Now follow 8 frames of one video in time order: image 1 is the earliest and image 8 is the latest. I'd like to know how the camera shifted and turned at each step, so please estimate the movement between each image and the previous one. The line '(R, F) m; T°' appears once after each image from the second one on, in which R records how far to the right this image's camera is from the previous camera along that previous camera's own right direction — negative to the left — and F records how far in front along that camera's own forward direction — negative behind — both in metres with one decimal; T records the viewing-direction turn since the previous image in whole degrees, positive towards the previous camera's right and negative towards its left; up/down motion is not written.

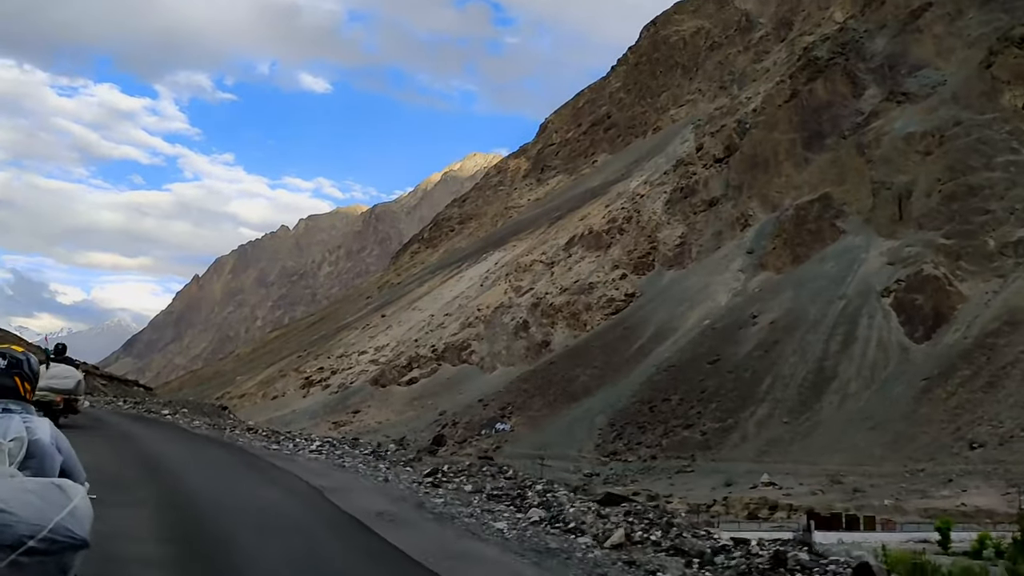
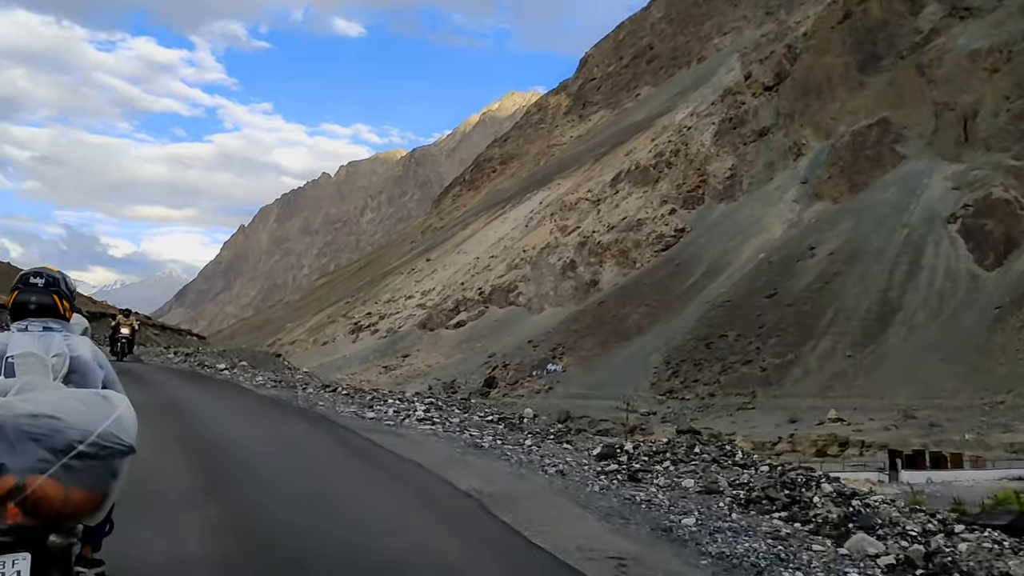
(-0.3, +0.7) m; -3°
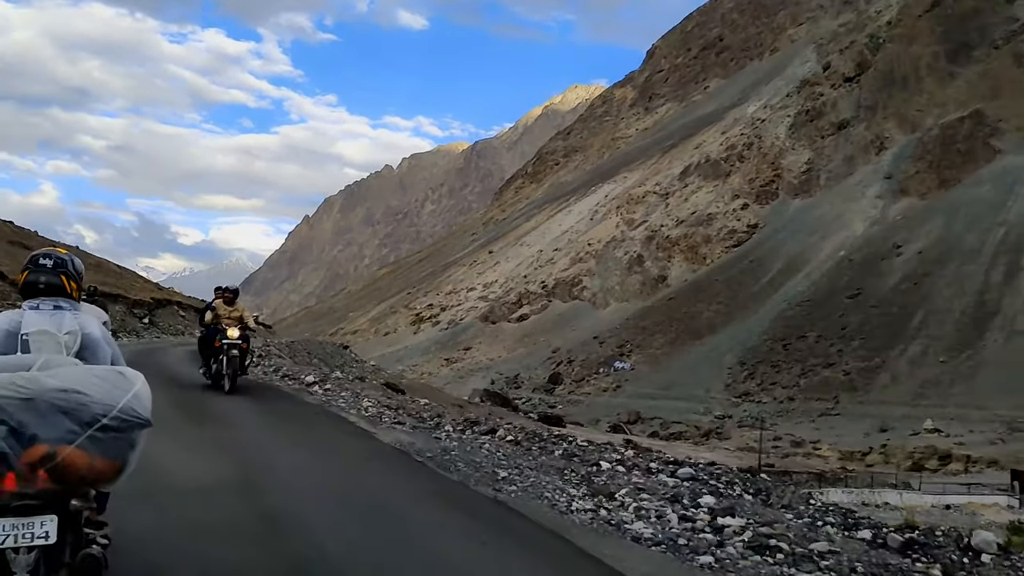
(-0.4, +0.9) m; -4°
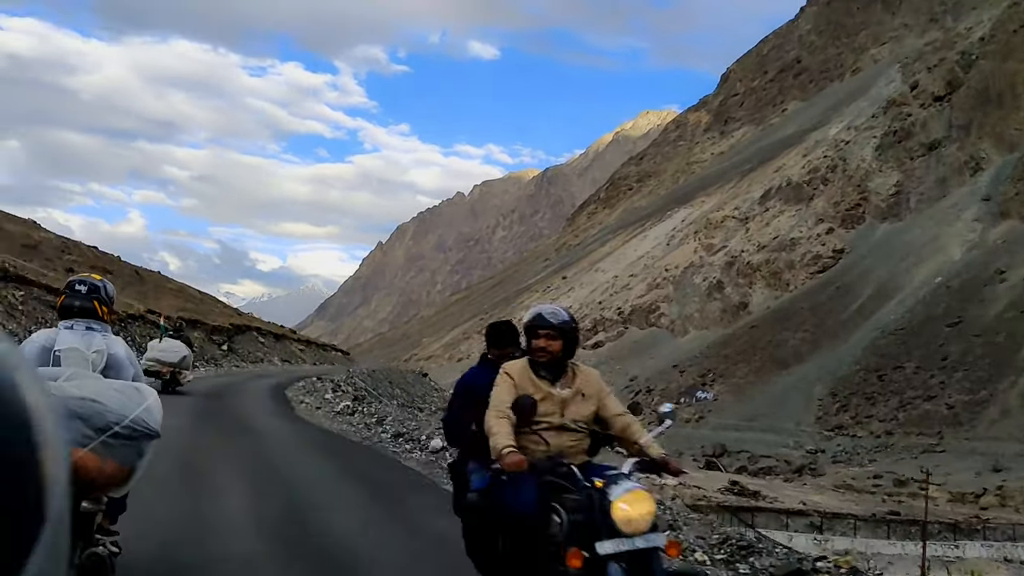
(-0.3, +0.6) m; -5°
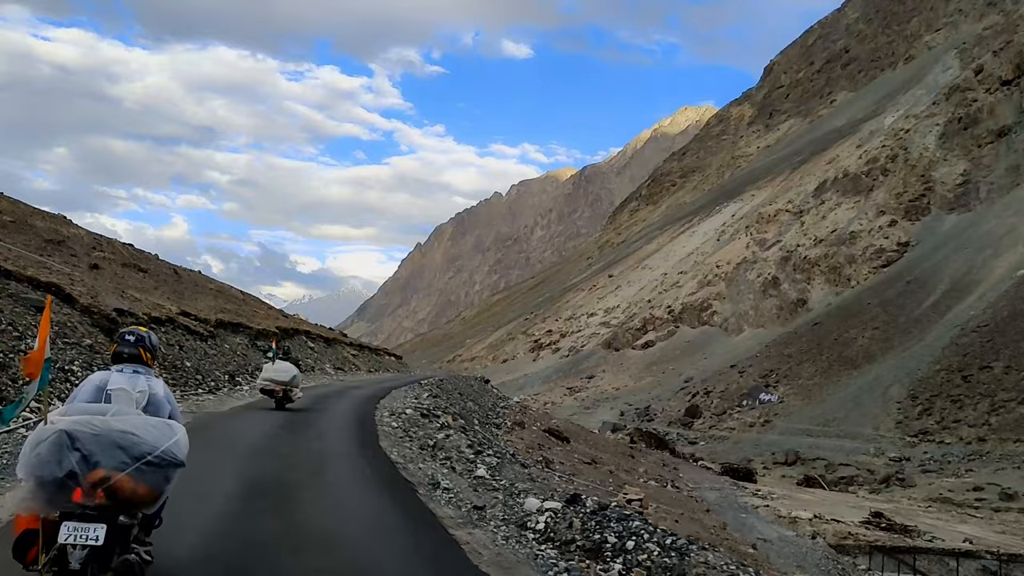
(-0.6, +1.5) m; -2°
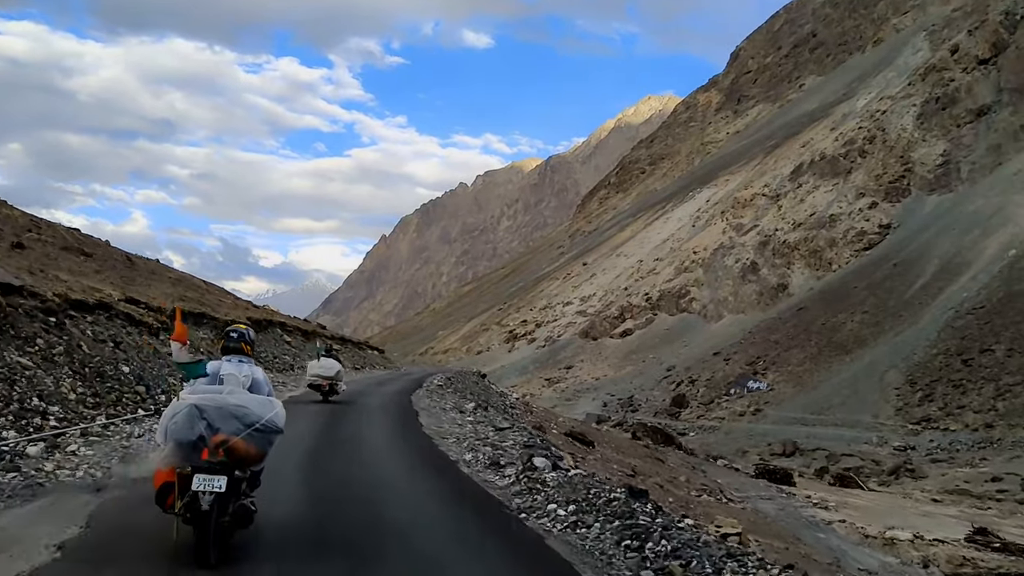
(-0.5, +1.6) m; +2°
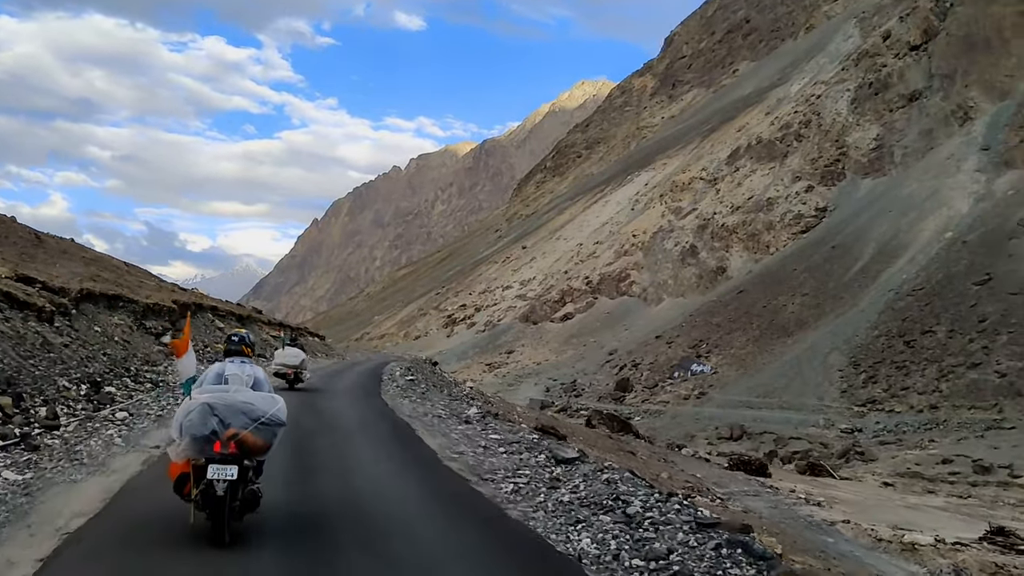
(-0.3, +0.9) m; +4°
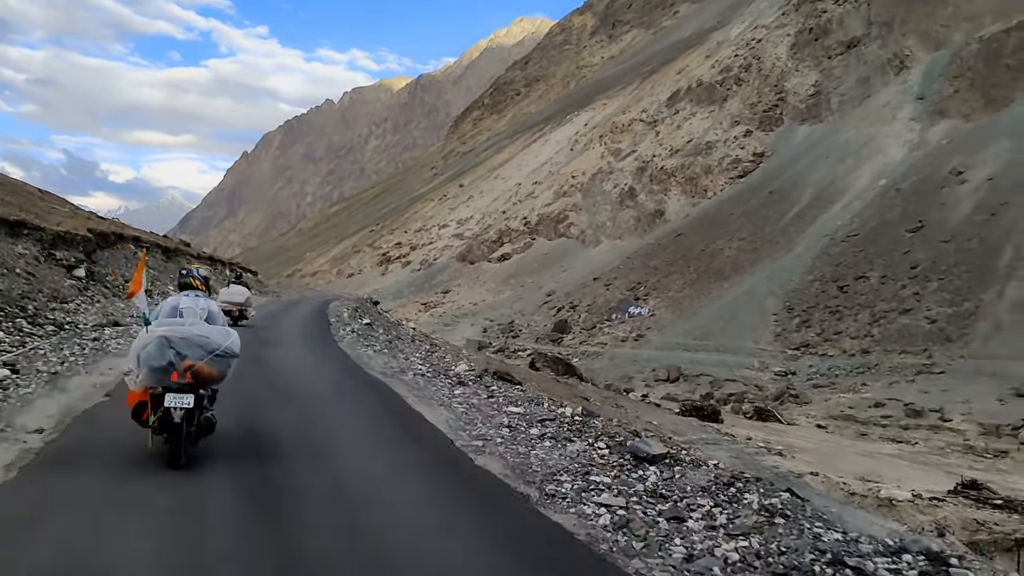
(-0.2, +0.5) m; +4°
